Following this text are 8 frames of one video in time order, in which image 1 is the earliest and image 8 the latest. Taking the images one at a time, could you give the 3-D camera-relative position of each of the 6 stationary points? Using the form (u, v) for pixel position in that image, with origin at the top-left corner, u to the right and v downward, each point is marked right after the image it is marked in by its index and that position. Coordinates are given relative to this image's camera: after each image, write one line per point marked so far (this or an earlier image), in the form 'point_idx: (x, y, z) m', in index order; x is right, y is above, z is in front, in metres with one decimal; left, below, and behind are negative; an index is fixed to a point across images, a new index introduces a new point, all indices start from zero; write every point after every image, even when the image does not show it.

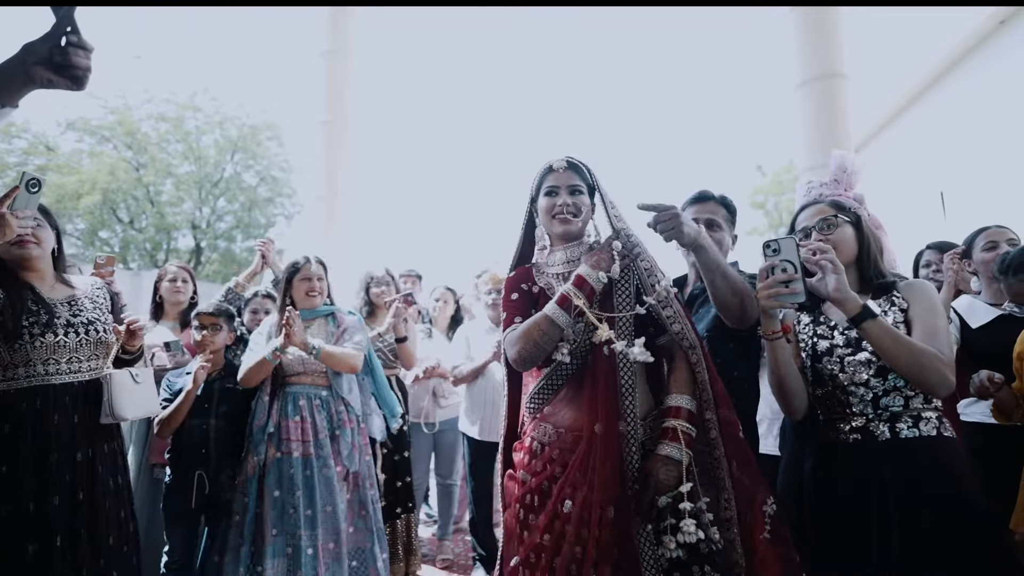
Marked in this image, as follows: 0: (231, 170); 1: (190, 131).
0: (-7.4, +3.1, +17.3) m
1: (-8.2, +4.0, +16.7) m
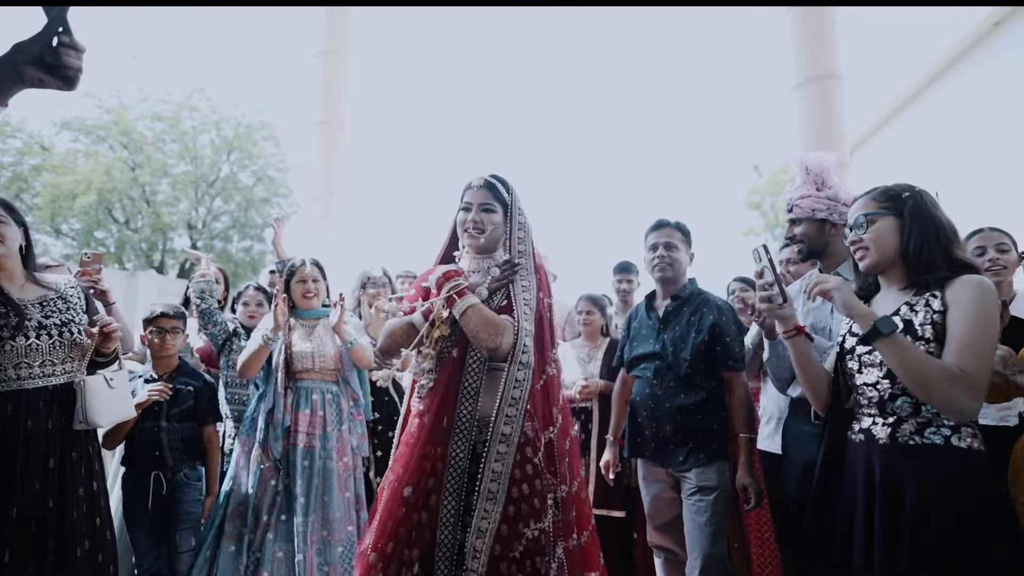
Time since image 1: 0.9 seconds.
0: (-7.5, +3.1, +17.2) m
1: (-8.3, +4.0, +16.7) m
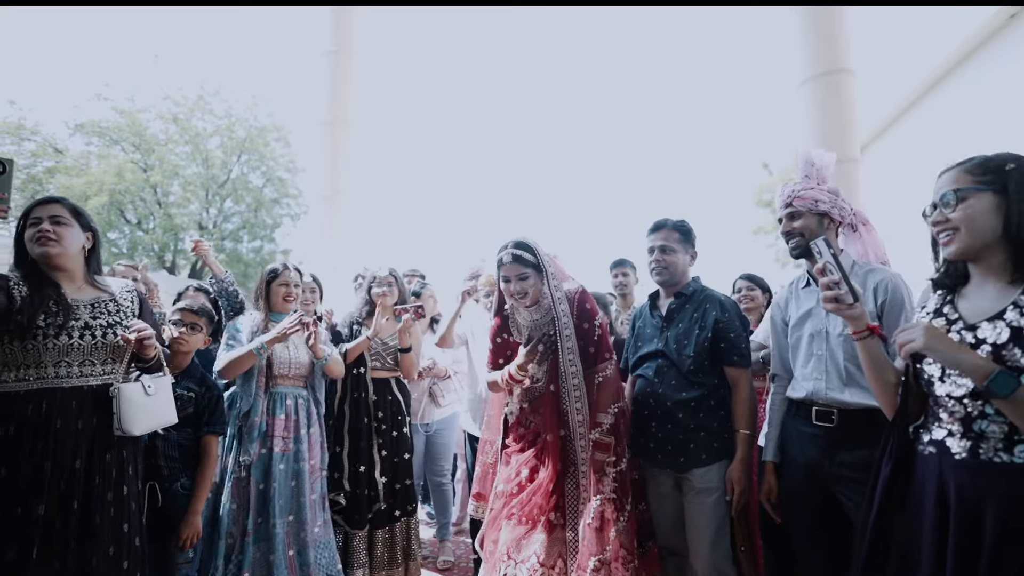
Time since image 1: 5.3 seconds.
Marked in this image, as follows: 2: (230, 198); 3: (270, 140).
0: (-7.3, +3.1, +17.3) m
1: (-8.1, +4.0, +16.8) m
2: (-7.4, +2.4, +17.0) m
3: (-6.7, +4.1, +18.0) m
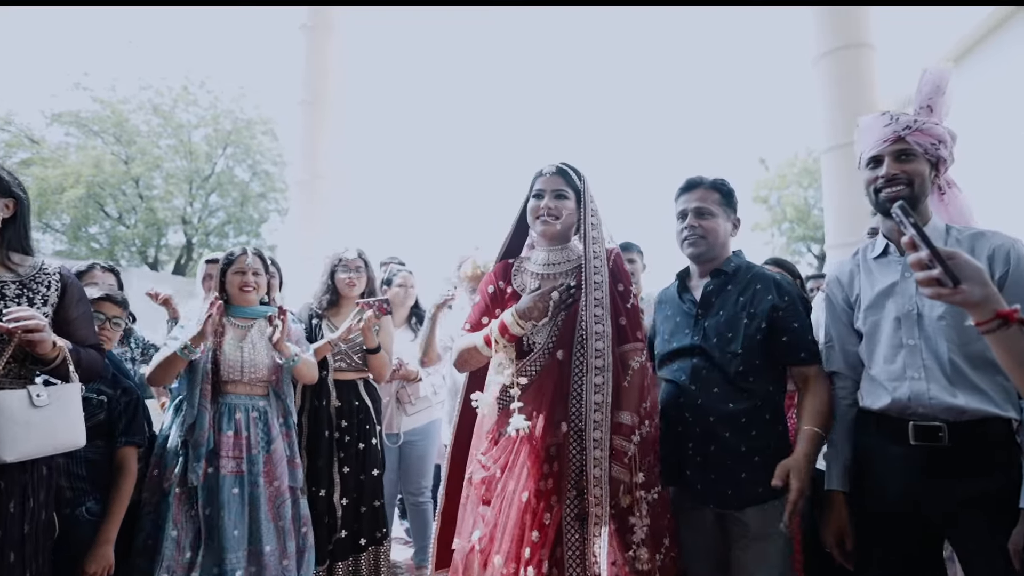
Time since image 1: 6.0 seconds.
0: (-7.5, +3.2, +16.6) m
1: (-8.3, +4.1, +16.1) m
2: (-7.6, +2.5, +16.3) m
3: (-6.9, +4.2, +17.3) m
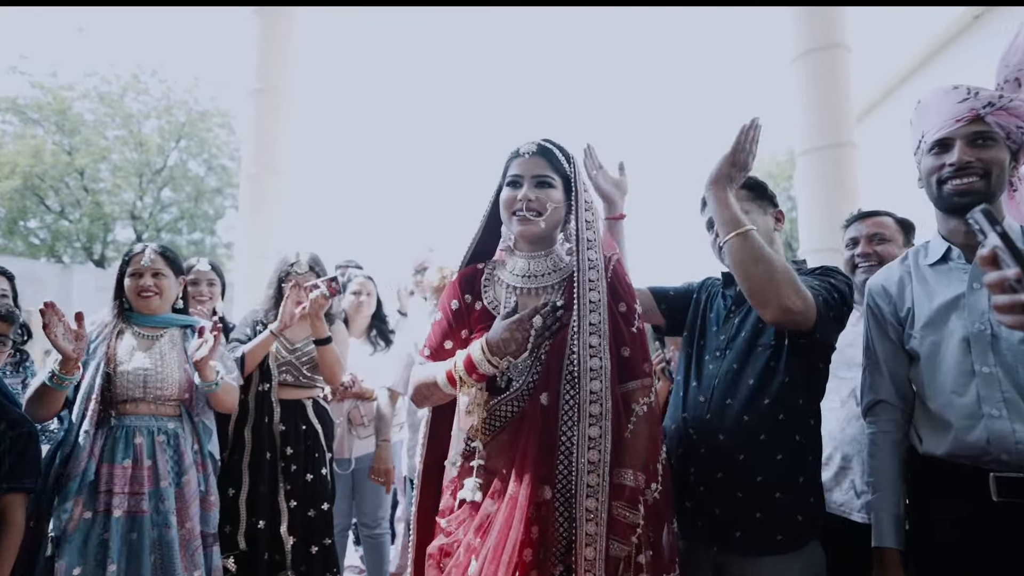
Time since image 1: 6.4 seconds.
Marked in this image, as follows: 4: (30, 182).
0: (-8.3, +3.3, +15.7) m
1: (-9.1, +4.2, +15.1) m
2: (-8.4, +2.5, +15.4) m
3: (-7.8, +4.2, +16.4) m
4: (-10.2, +2.2, +13.4) m
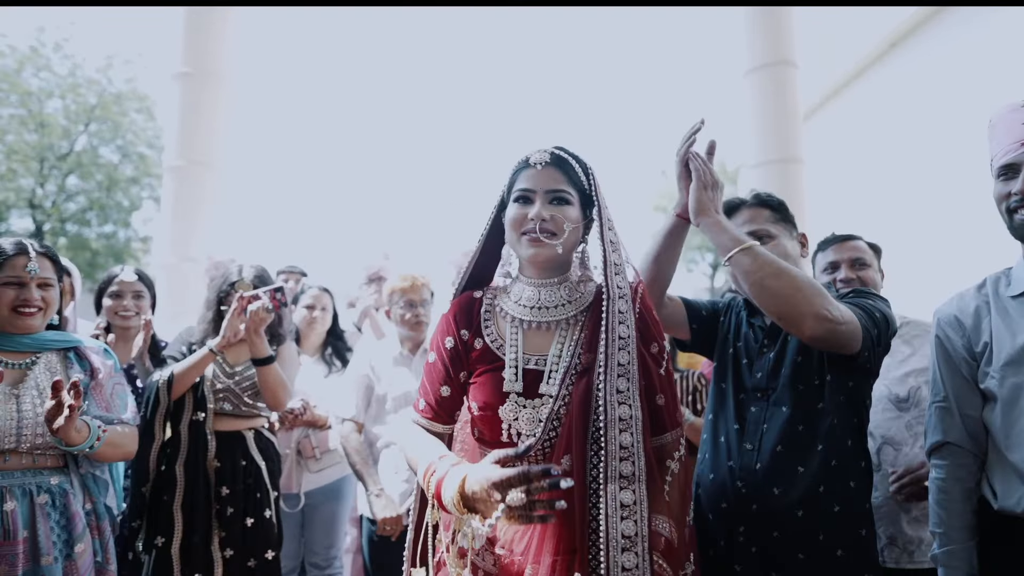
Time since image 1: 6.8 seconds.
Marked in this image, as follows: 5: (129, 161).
0: (-9.6, +3.3, +14.4) m
1: (-10.3, +4.2, +13.7) m
2: (-9.7, +2.5, +14.1) m
3: (-9.1, +4.3, +15.2) m
4: (-11.2, +2.3, +11.9) m
5: (-9.0, +3.0, +14.9) m
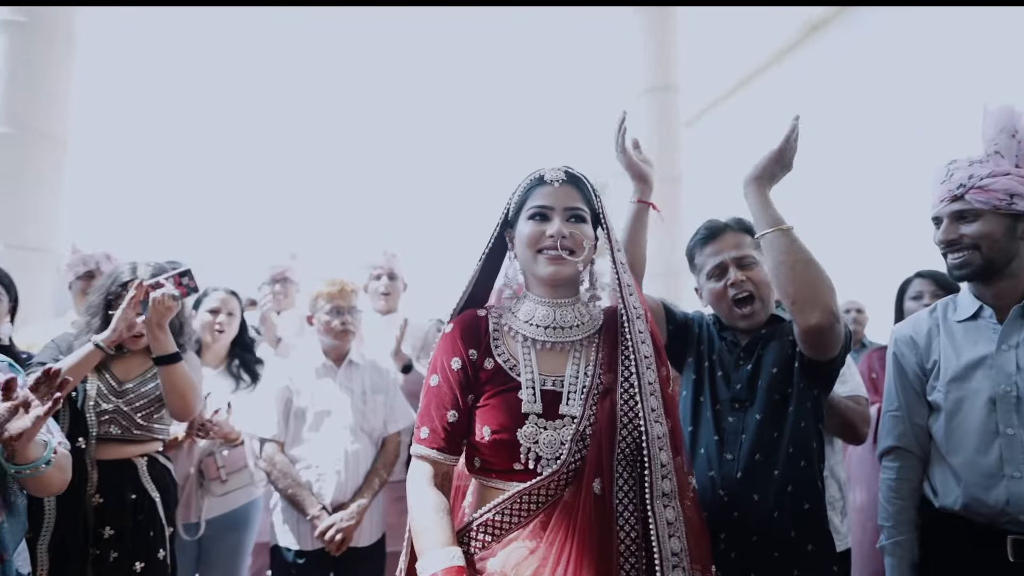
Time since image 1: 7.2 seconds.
0: (-12.2, +3.5, +11.8) m
1: (-12.7, +4.4, +11.0) m
2: (-12.2, +2.7, +11.5) m
3: (-11.9, +4.5, +12.6) m
4: (-13.2, +2.5, +8.9) m
5: (-11.7, +3.2, +12.4) m
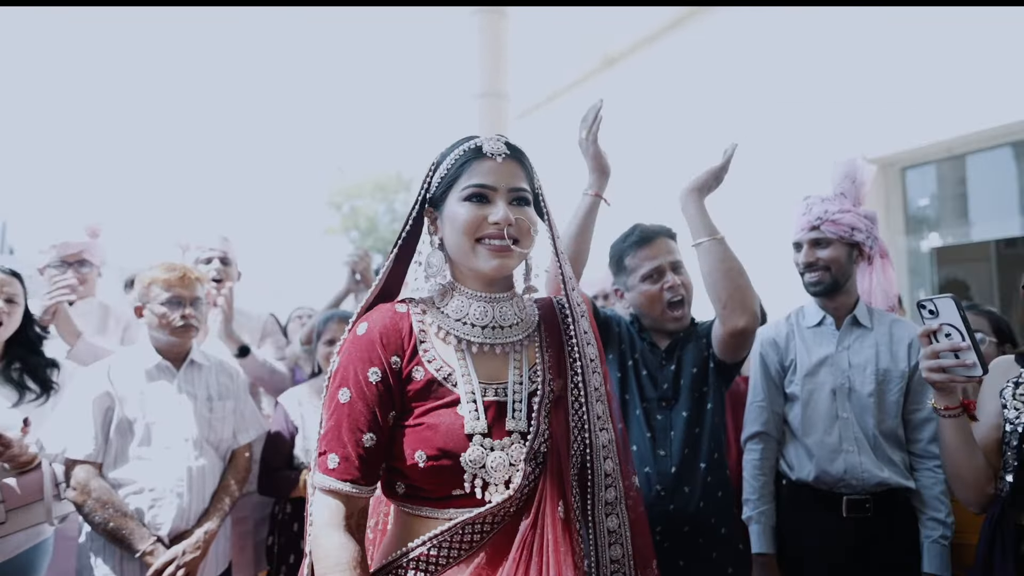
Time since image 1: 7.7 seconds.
0: (-15.1, +4.1, +6.0) m
1: (-15.2, +5.0, +5.1) m
2: (-15.0, +3.3, +5.8) m
3: (-15.1, +5.1, +6.9) m
4: (-14.9, +3.1, +3.0) m
5: (-14.9, +3.8, +6.8) m
